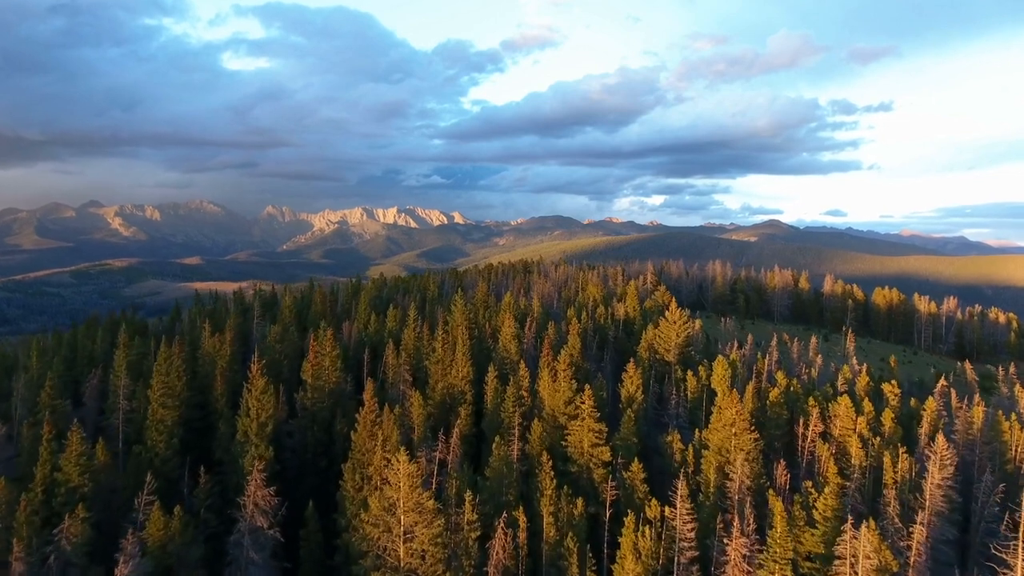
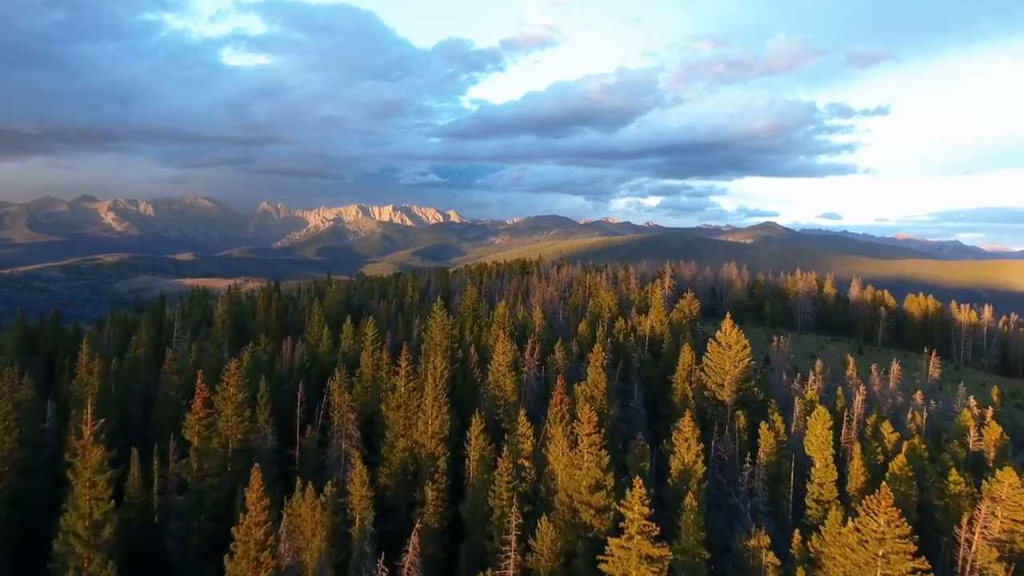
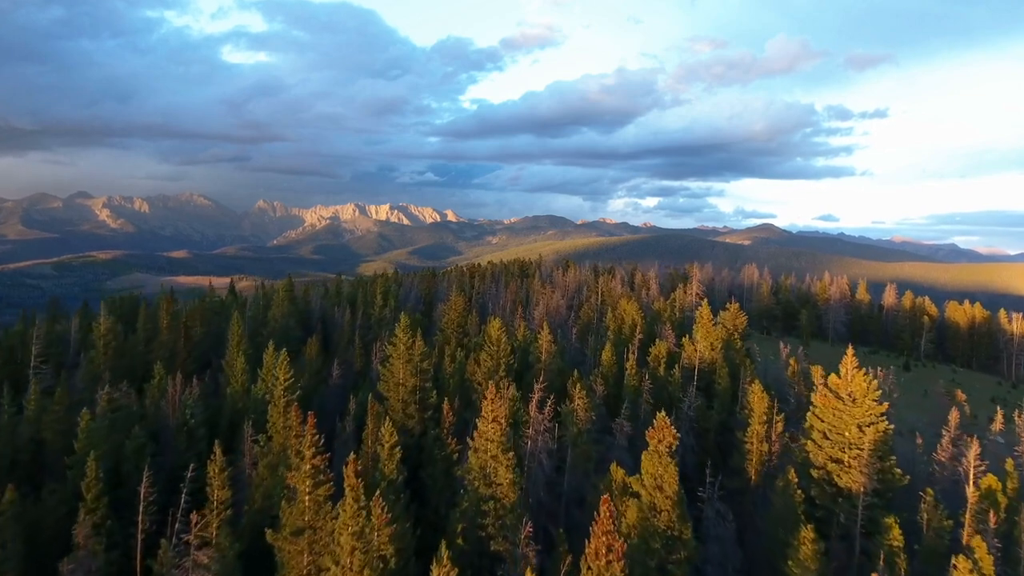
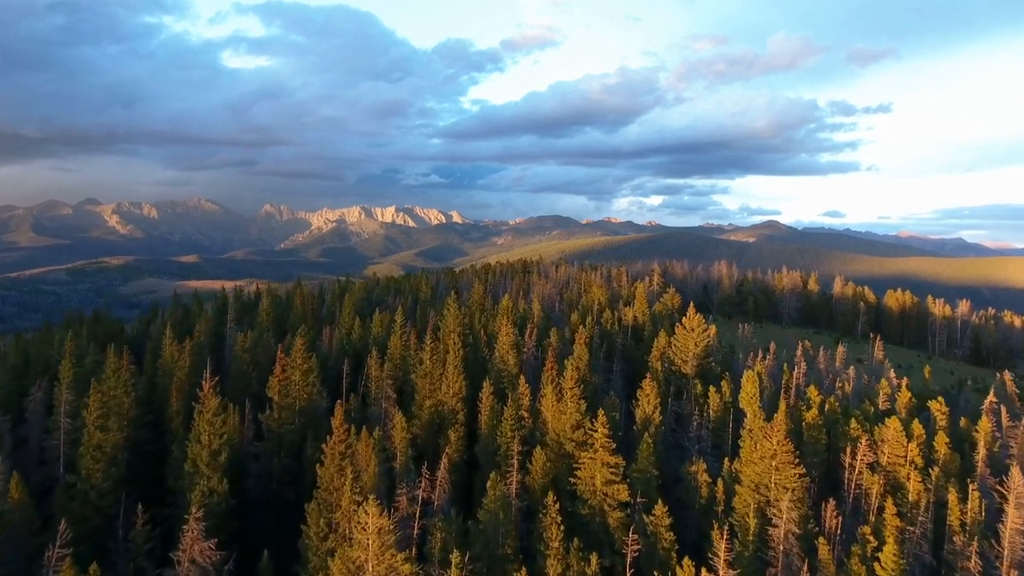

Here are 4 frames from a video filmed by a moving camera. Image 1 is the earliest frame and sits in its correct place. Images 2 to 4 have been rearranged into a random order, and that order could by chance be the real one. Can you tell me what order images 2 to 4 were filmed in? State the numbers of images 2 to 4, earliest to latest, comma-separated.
4, 2, 3
